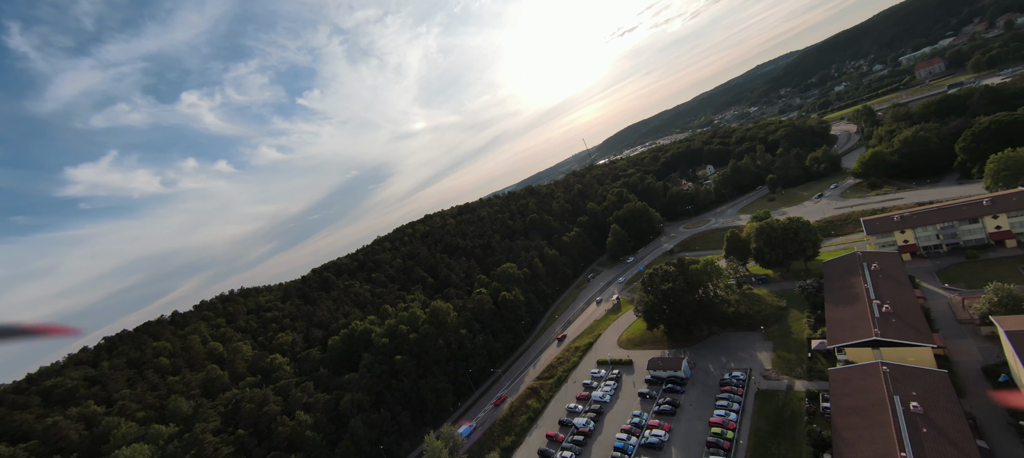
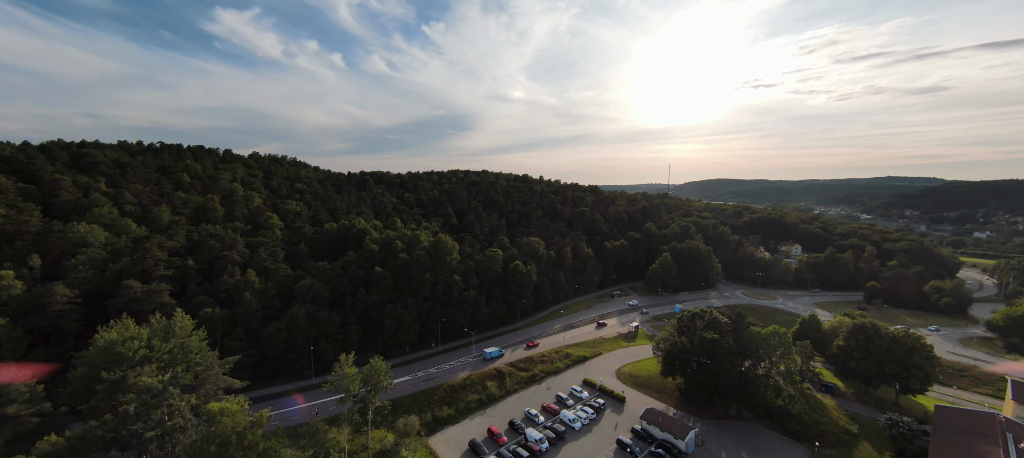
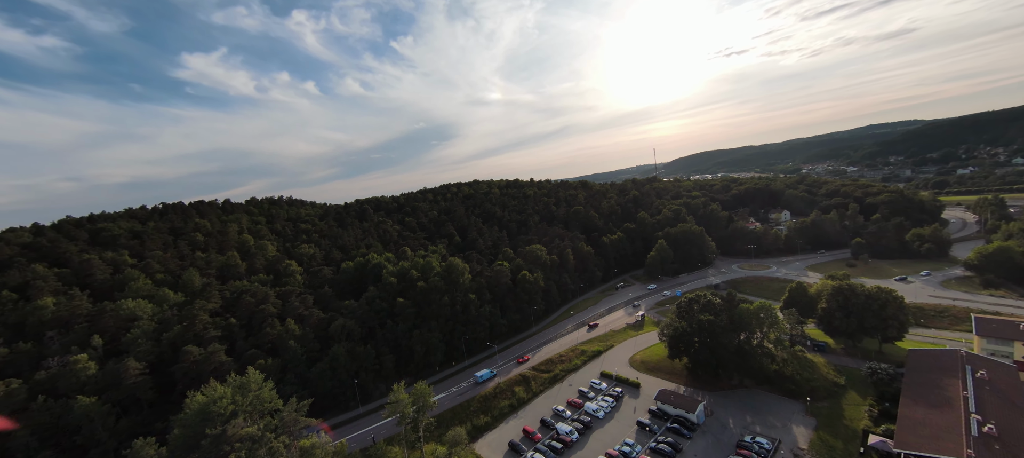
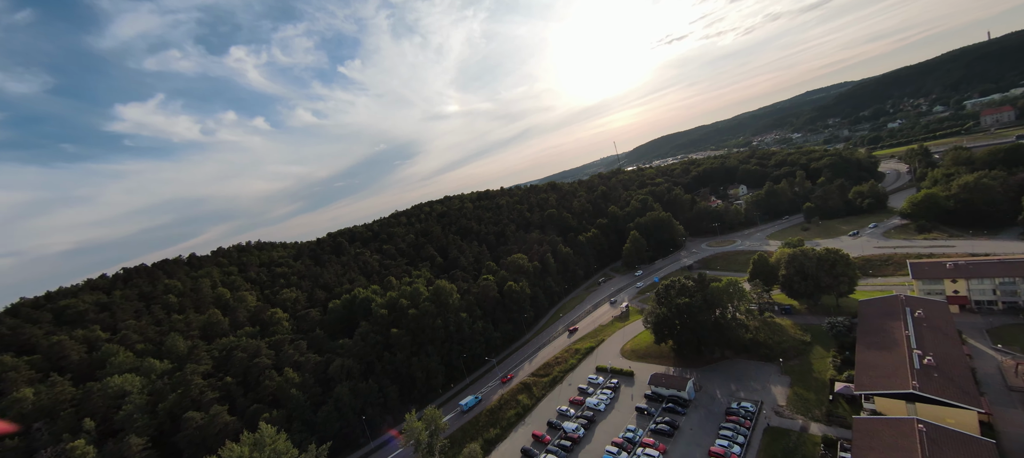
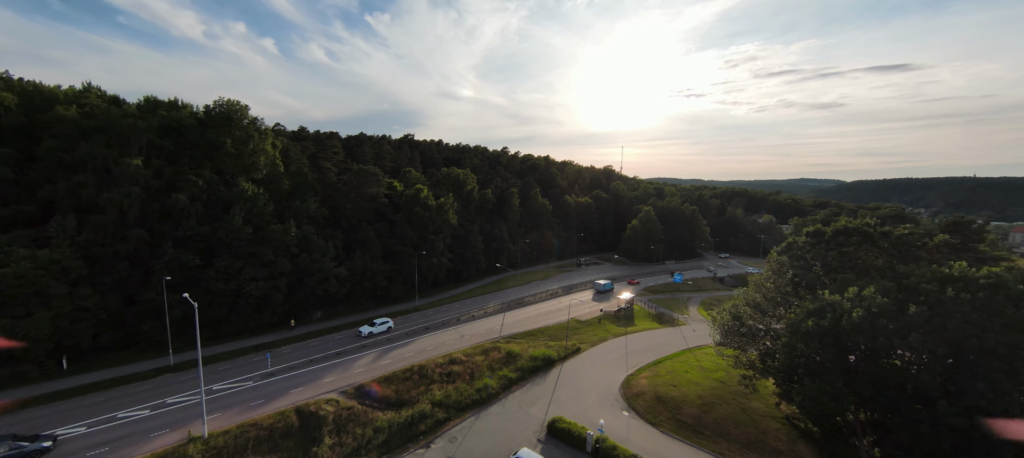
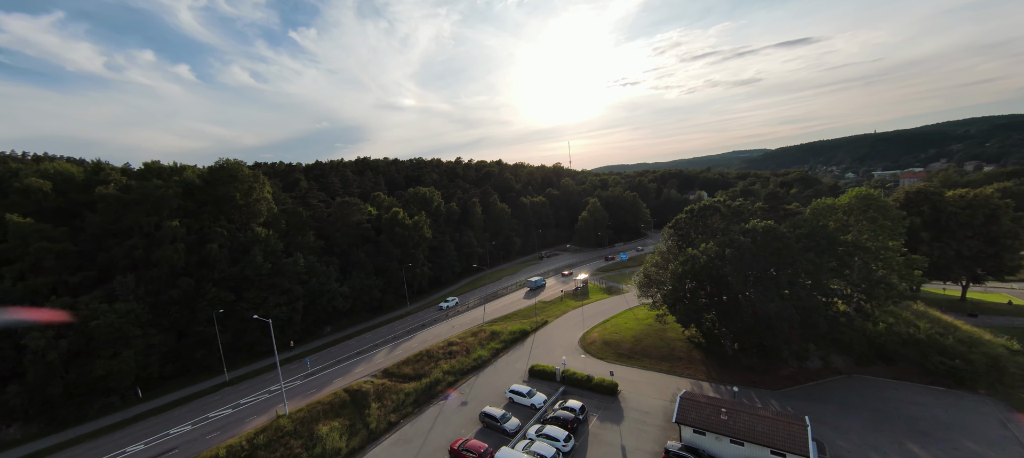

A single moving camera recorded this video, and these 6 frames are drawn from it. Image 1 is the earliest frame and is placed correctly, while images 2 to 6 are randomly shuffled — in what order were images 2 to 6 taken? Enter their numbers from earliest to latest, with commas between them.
4, 3, 2, 6, 5
